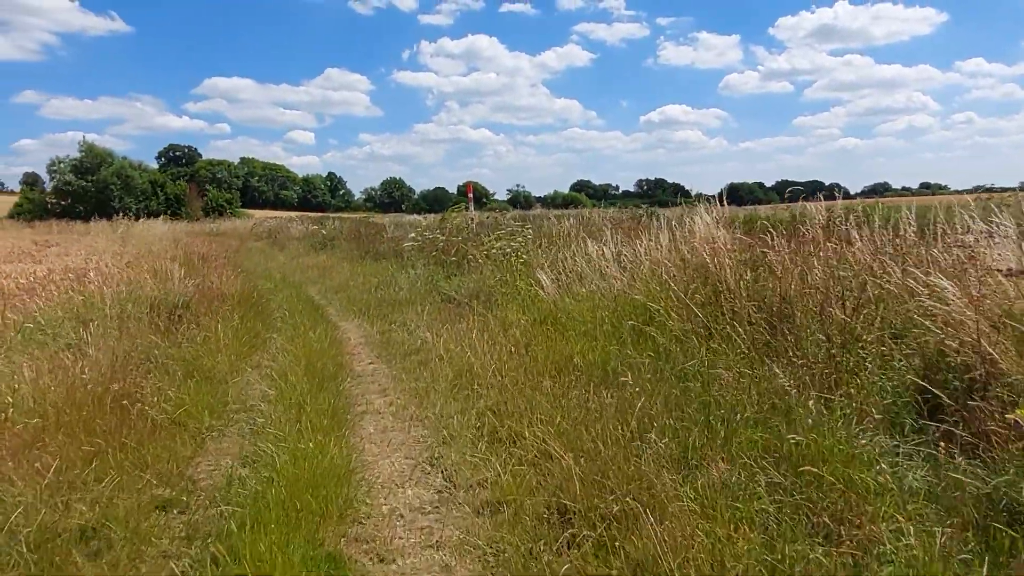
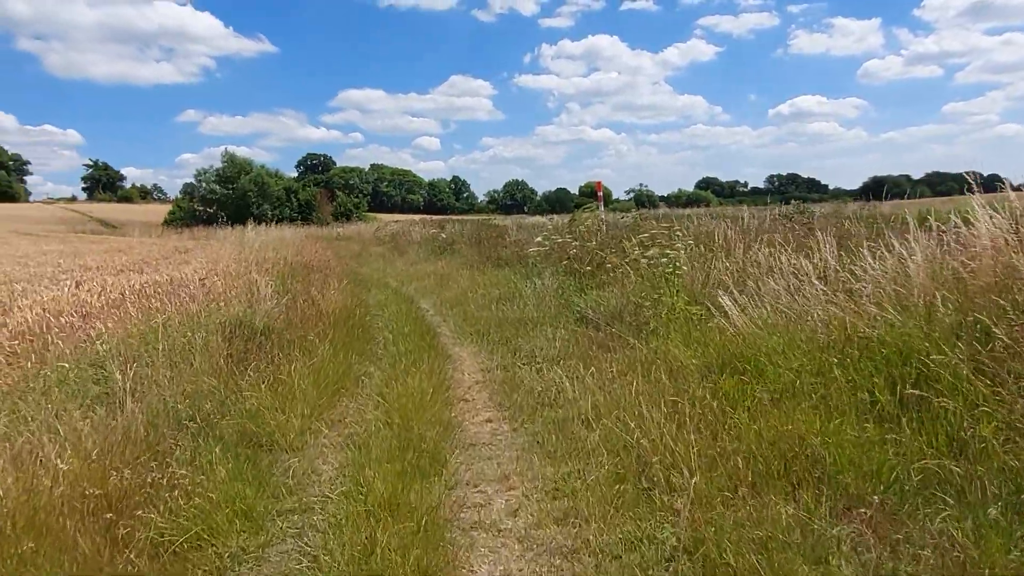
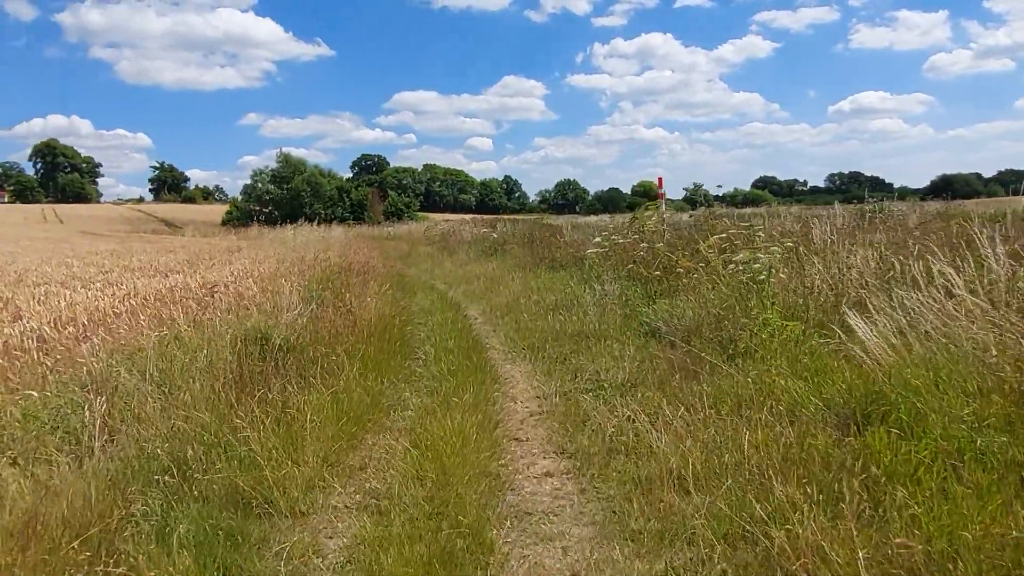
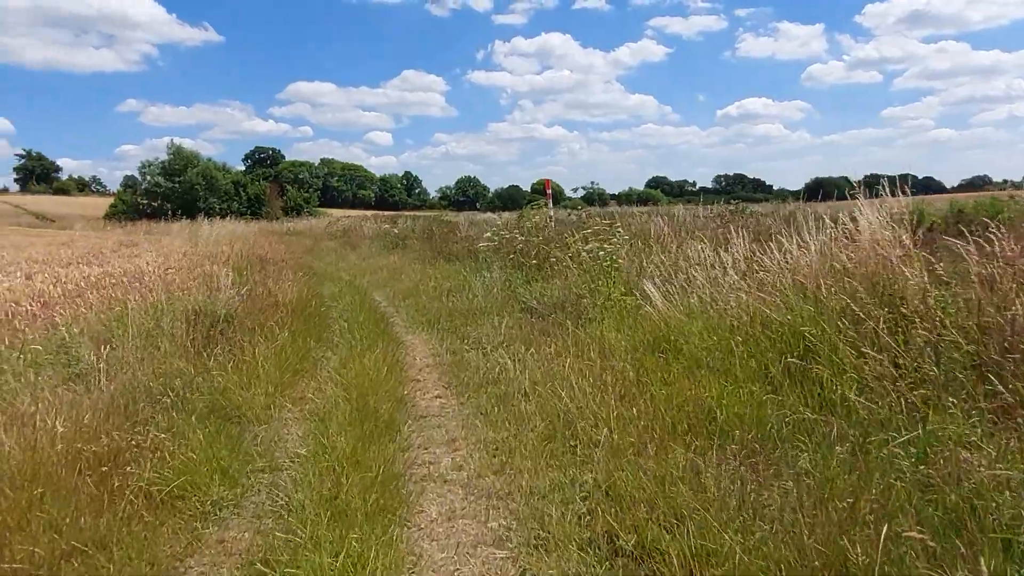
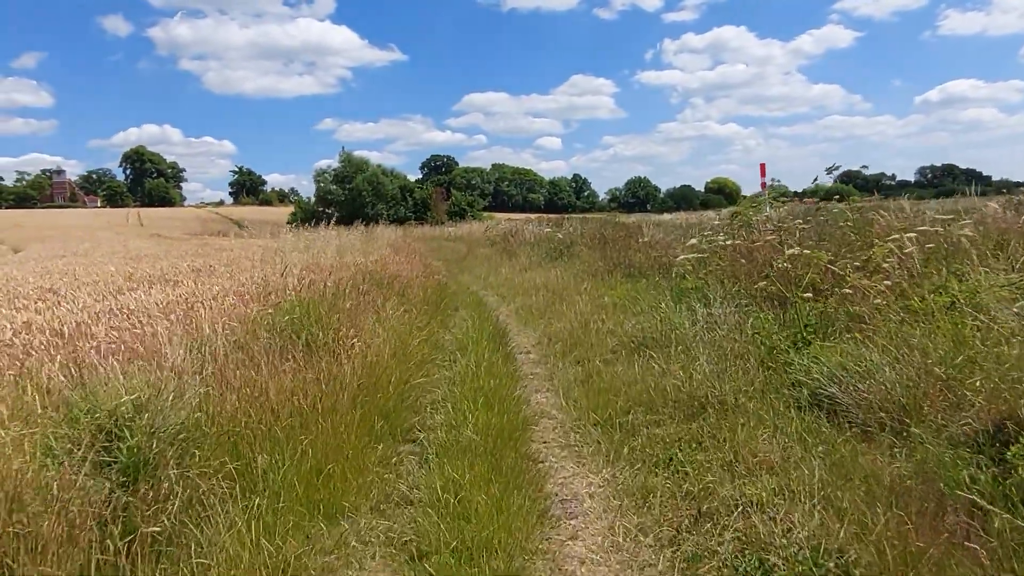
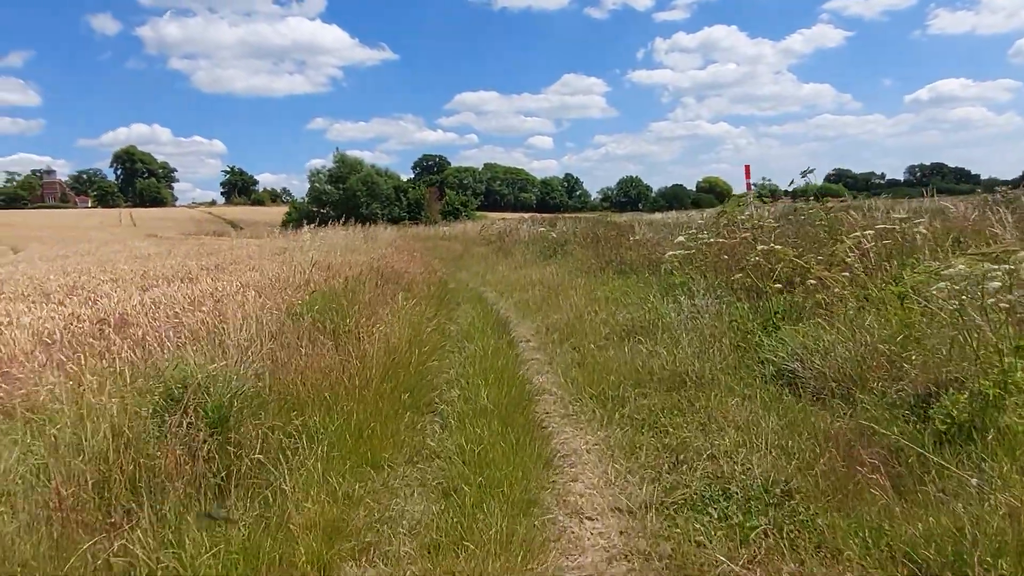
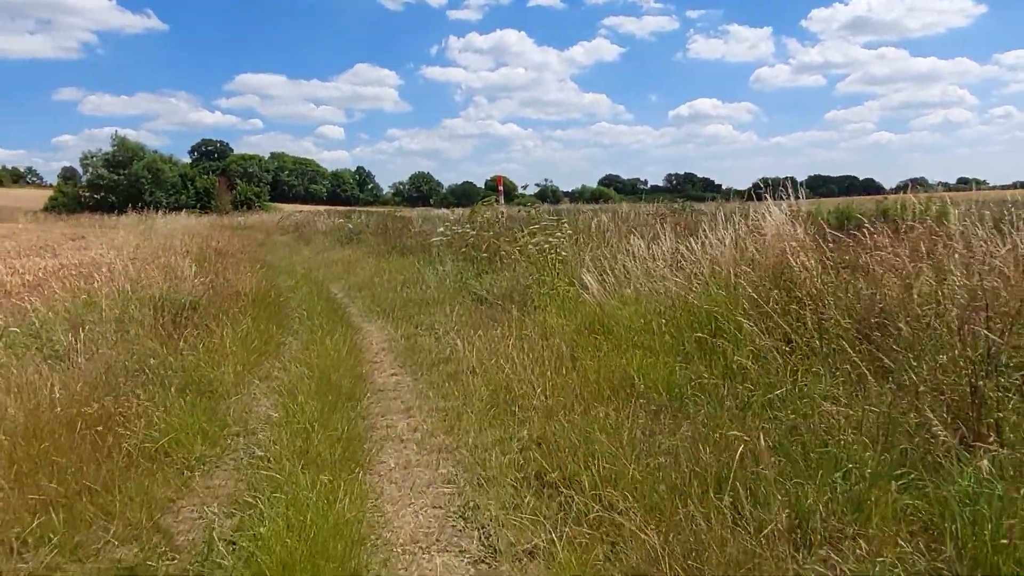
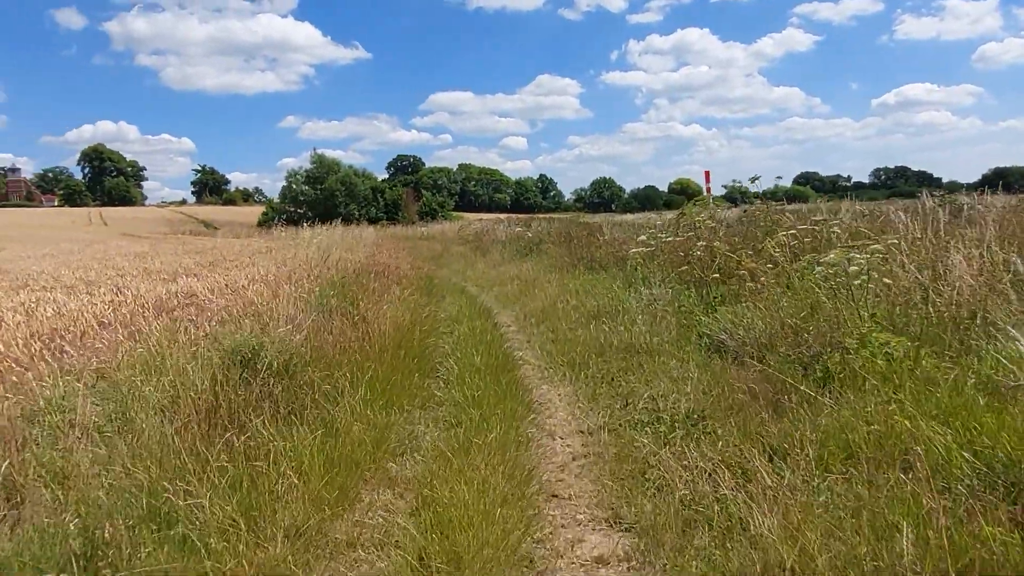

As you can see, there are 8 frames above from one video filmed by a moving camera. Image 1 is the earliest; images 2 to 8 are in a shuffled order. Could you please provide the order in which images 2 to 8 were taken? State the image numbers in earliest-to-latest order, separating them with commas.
7, 4, 2, 3, 8, 6, 5
